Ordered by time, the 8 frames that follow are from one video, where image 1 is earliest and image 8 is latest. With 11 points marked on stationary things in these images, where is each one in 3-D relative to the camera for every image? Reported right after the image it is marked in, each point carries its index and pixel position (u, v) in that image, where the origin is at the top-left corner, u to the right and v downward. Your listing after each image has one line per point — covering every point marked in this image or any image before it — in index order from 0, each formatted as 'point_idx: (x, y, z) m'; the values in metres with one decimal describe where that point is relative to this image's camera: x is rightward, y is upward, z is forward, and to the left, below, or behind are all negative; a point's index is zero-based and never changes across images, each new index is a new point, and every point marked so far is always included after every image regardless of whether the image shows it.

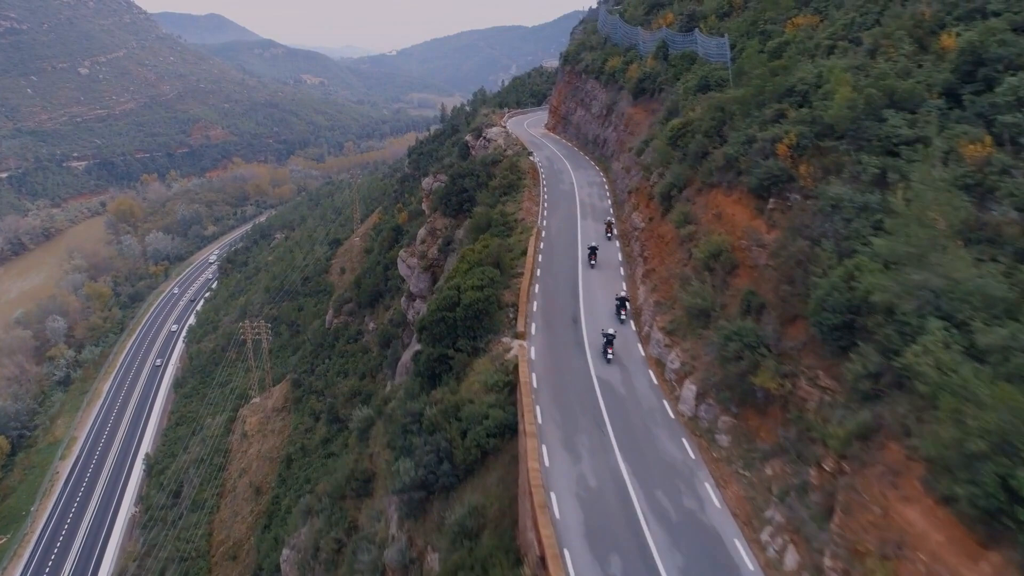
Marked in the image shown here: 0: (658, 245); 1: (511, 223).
0: (+3.1, +0.9, +15.3) m
1: (0.0, +1.8, +19.8) m
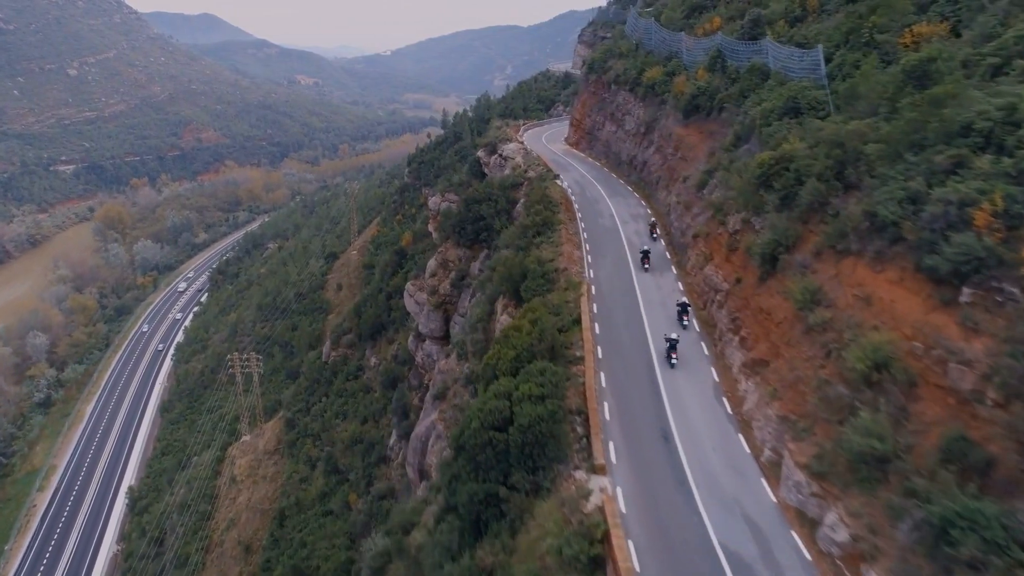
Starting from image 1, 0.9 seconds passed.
0: (+4.1, -0.6, +11.7) m
1: (+0.9, +0.2, +16.2) m
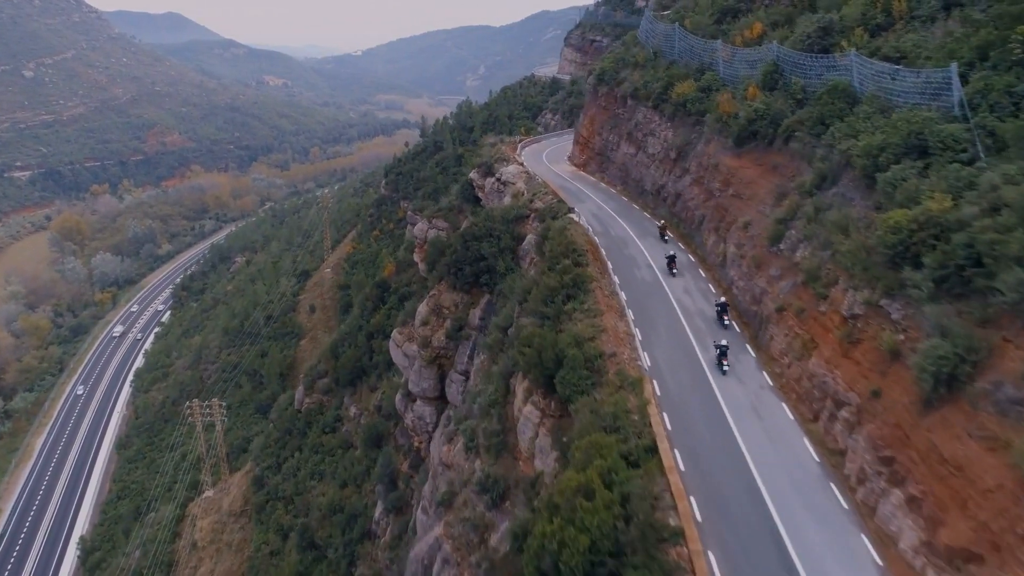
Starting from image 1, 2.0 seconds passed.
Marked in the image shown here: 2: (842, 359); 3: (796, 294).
0: (+4.9, -2.2, +7.9) m
1: (+1.5, -1.4, +12.3) m
2: (+5.0, -1.1, +10.6) m
3: (+5.1, -0.1, +12.6) m
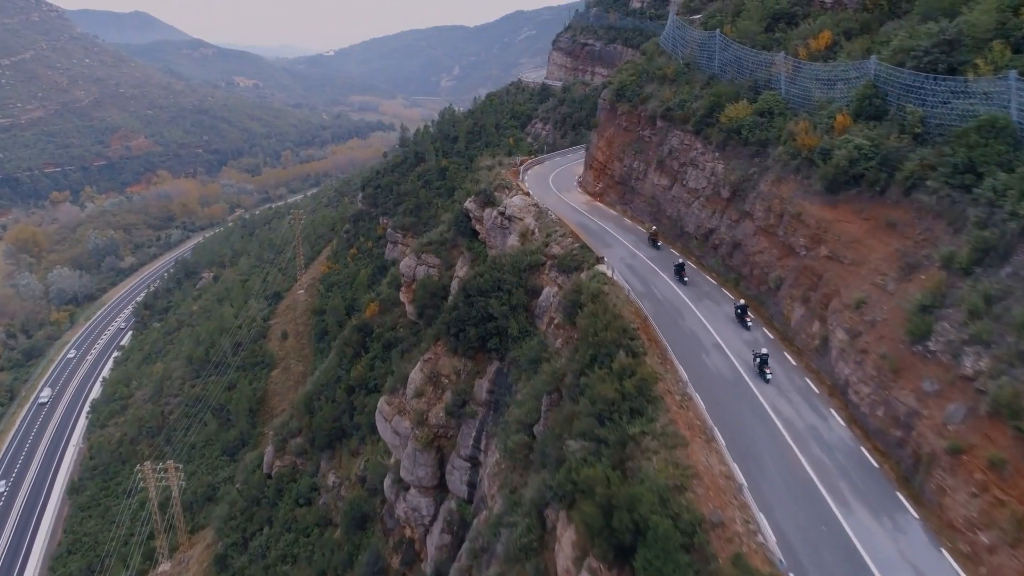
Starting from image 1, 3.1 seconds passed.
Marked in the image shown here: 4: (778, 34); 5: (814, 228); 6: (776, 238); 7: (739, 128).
0: (+5.8, -3.8, +4.0) m
1: (+2.3, -3.1, +8.3) m
2: (+5.8, -2.7, +6.7) m
3: (+5.8, -1.8, +8.7) m
4: (+7.2, +6.8, +19.0) m
5: (+5.8, +1.2, +13.6) m
6: (+5.6, +1.1, +14.9) m
7: (+5.5, +3.9, +17.2) m
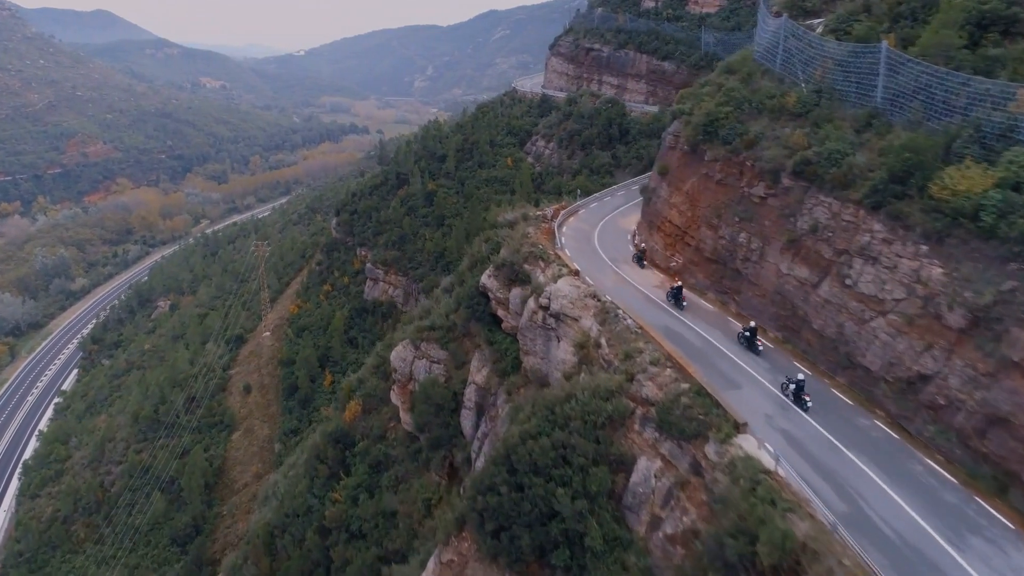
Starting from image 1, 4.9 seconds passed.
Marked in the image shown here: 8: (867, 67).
0: (+7.6, -6.6, -2.8) m
1: (+3.9, -5.9, +1.3) m
2: (+7.5, -5.5, -0.1) m
3: (+7.4, -4.5, +1.9) m
4: (+8.3, +4.1, +12.1) m
5: (+7.2, -1.6, +6.7) m
6: (+6.9, -1.7, +8.0) m
7: (+6.7, +1.1, +10.3) m
8: (+6.9, +4.3, +13.7) m
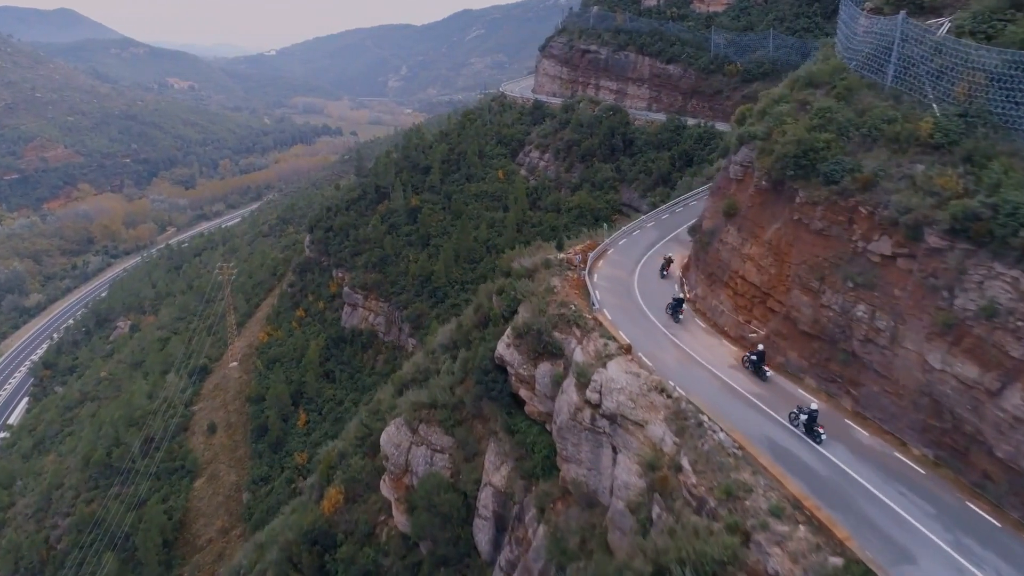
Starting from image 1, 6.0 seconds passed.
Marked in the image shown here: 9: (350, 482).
0: (+8.9, -8.0, -6.6) m
1: (+5.1, -7.3, -2.6) m
2: (+8.7, -6.9, -3.9) m
3: (+8.5, -5.9, -1.9) m
4: (+9.0, +2.7, +8.4) m
5: (+8.2, -3.0, +2.9) m
6: (+7.8, -3.1, +4.2) m
7: (+7.5, -0.3, +6.5) m
8: (+7.6, +2.9, +9.9) m
9: (-4.2, -5.0, +18.4) m
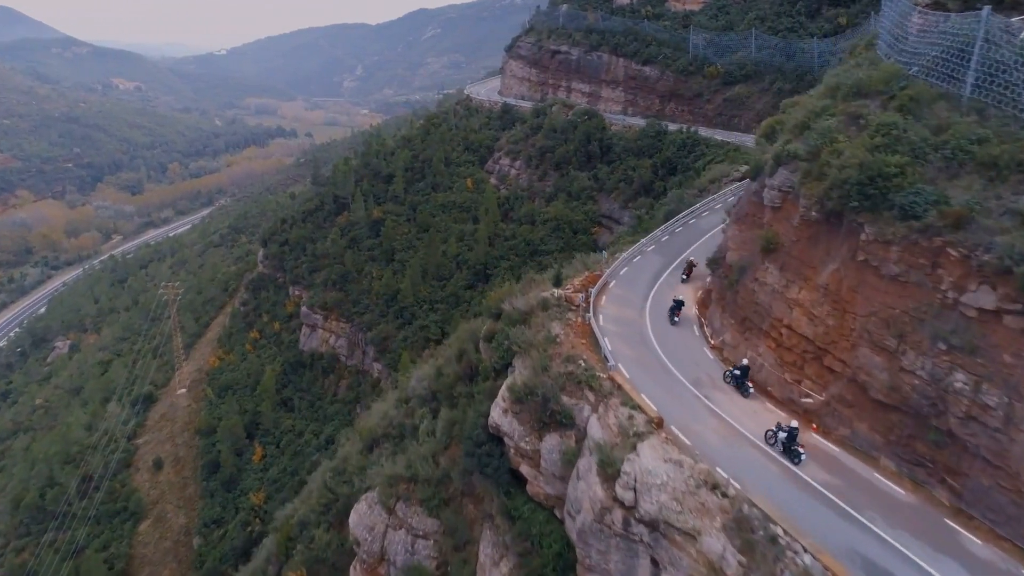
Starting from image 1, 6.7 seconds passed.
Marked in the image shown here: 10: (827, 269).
0: (+10.1, -8.7, -8.6) m
1: (+6.1, -8.2, -4.8) m
2: (+9.7, -7.6, -5.9) m
3: (+9.5, -6.7, -4.0) m
4: (+9.2, +1.9, +6.3) m
5: (+8.8, -3.8, +0.8) m
6: (+8.4, -3.9, +2.1) m
7: (+7.9, -1.1, +4.3) m
8: (+7.7, +2.1, +7.8) m
9: (-4.4, -6.0, +15.6) m
10: (+4.8, +0.3, +10.7) m
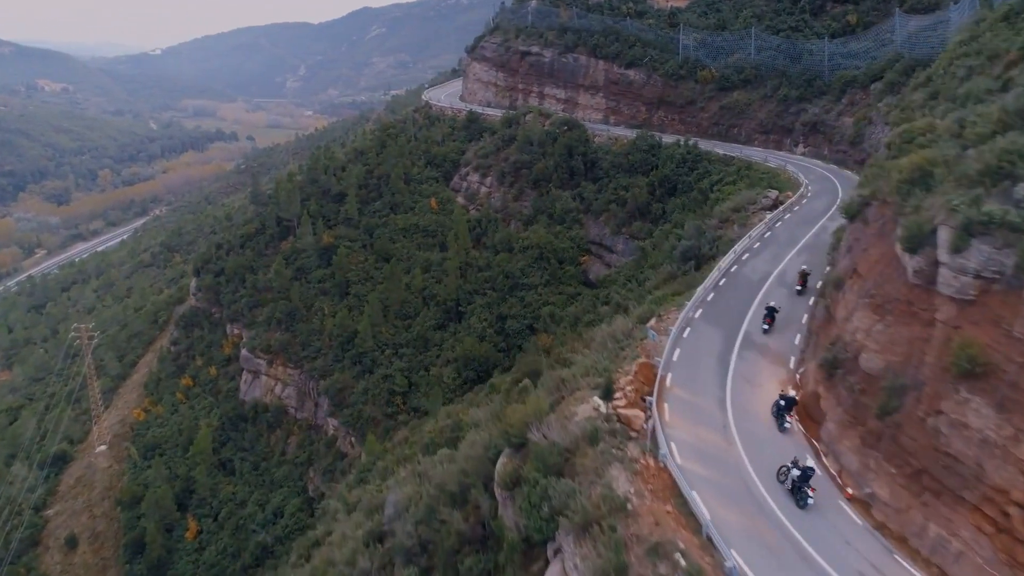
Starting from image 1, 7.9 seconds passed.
0: (+12.3, -10.1, -12.5) m
1: (+8.0, -9.6, -9.0) m
2: (+11.7, -9.0, -9.8) m
3: (+11.3, -8.1, -7.9) m
4: (+10.1, +0.5, +2.4) m
5: (+10.2, -5.2, -3.2) m
6: (+9.7, -5.3, -1.9) m
7: (+9.0, -2.5, +0.3) m
8: (+8.5, +0.6, +3.7) m
9: (-3.9, -7.7, +10.7) m
10: (+5.5, -1.2, +6.4) m
